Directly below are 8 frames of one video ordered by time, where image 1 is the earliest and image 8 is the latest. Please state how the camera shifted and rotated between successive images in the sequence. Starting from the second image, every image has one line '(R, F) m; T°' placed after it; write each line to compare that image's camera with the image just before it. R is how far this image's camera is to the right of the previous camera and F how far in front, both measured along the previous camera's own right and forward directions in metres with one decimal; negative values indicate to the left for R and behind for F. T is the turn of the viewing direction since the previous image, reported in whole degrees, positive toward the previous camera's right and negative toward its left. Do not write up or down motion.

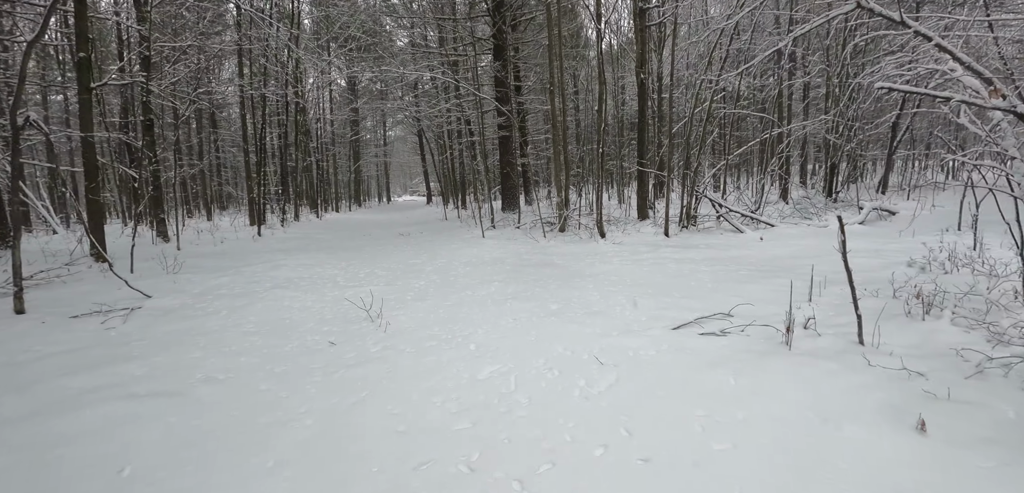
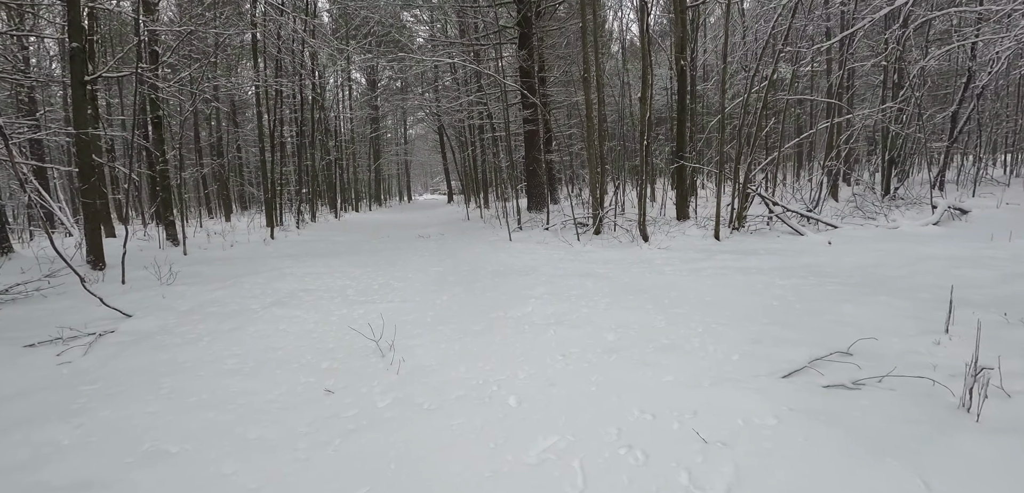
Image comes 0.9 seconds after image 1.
(-0.2, +1.3) m; -2°
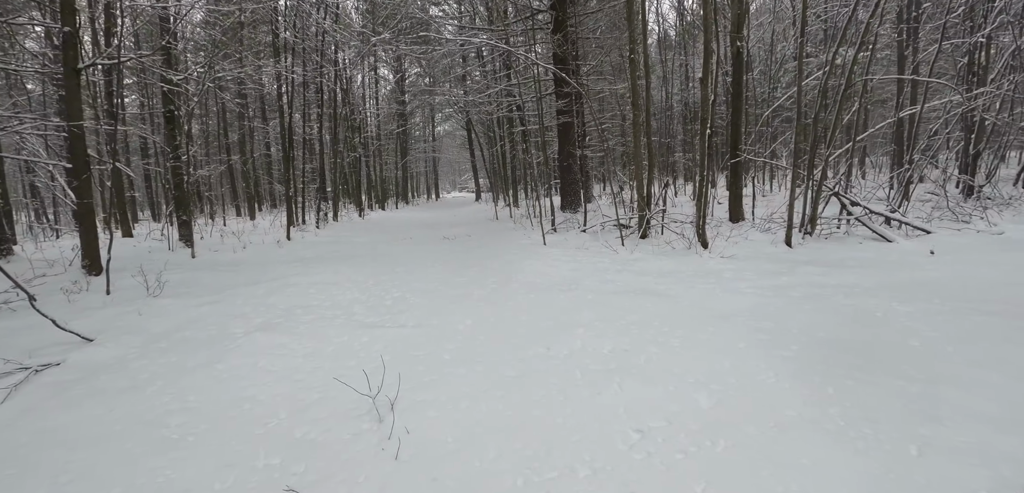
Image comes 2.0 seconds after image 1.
(-0.1, +1.4) m; -3°
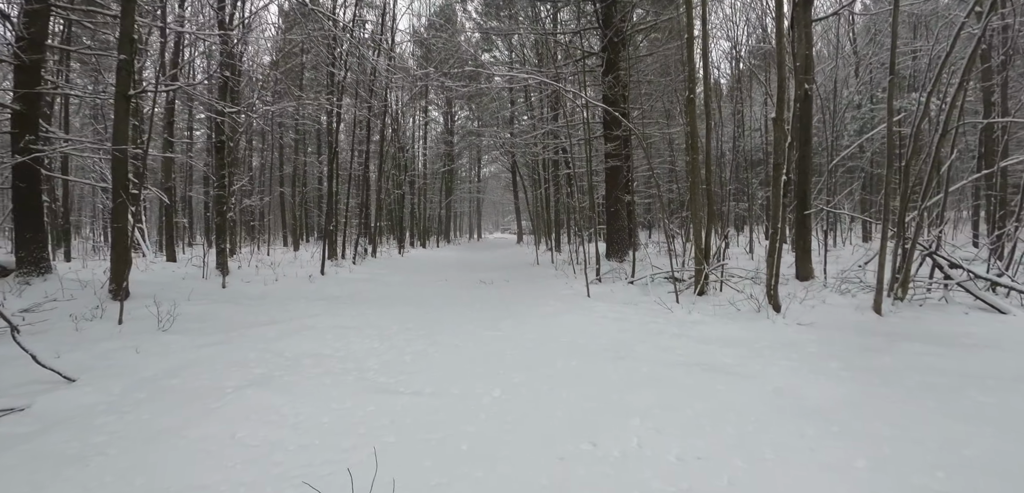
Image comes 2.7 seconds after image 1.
(0.0, +0.9) m; -4°
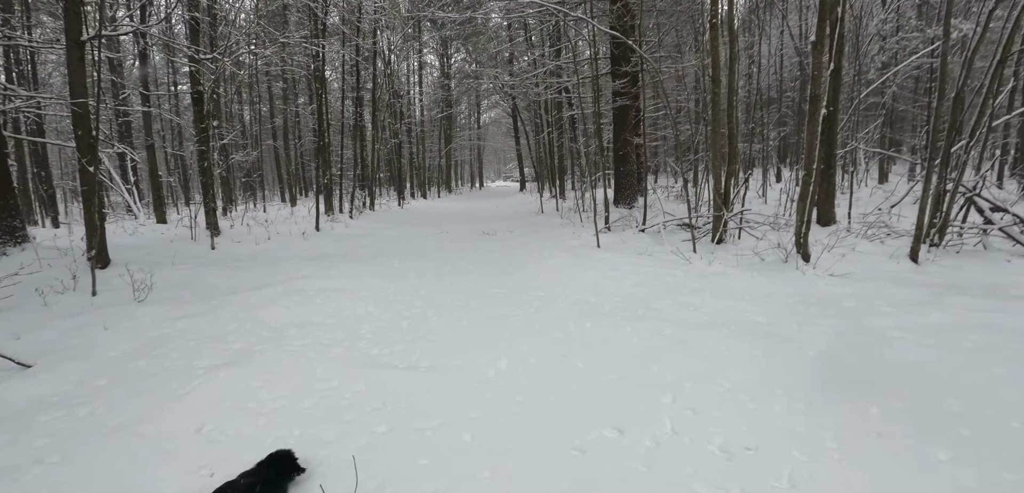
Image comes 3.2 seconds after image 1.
(0.0, +0.7) m; 0°
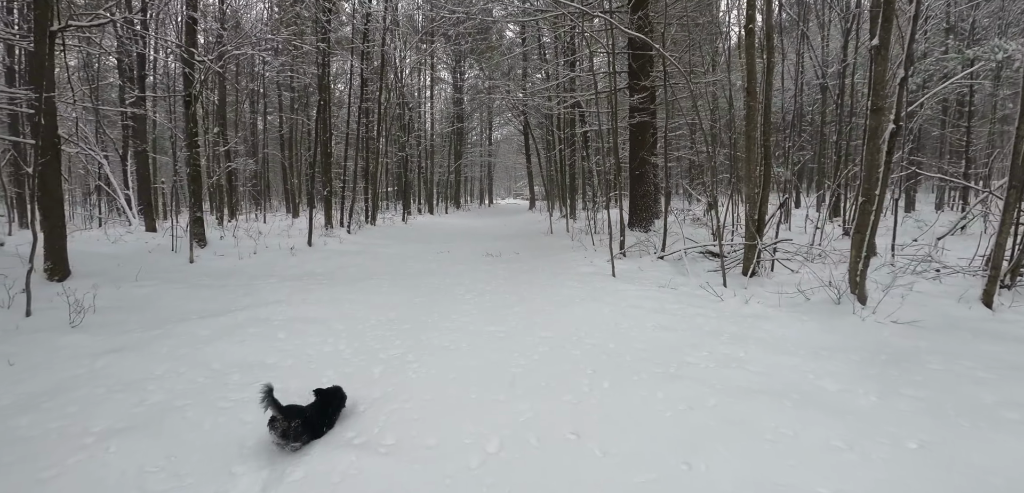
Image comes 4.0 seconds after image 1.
(+0.1, +1.1) m; -1°
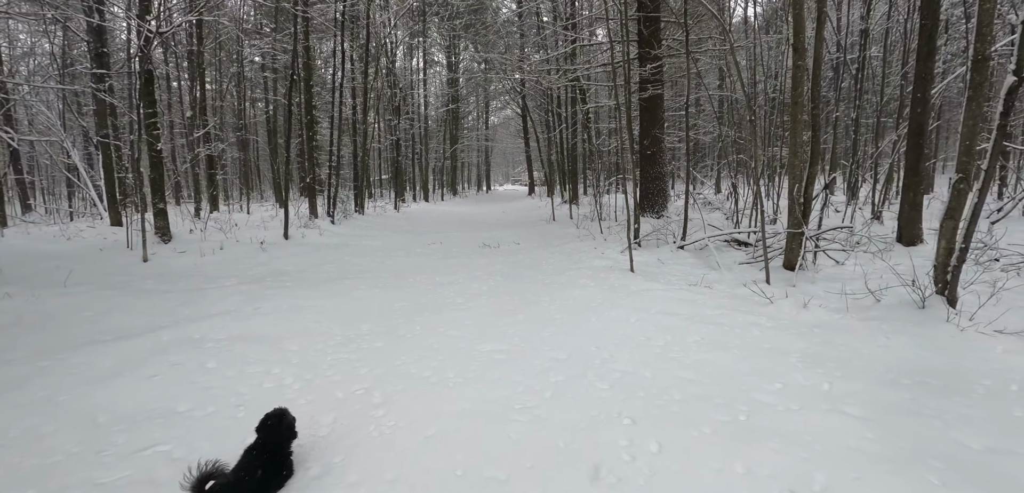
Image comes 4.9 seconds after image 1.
(0.0, +1.3) m; 0°
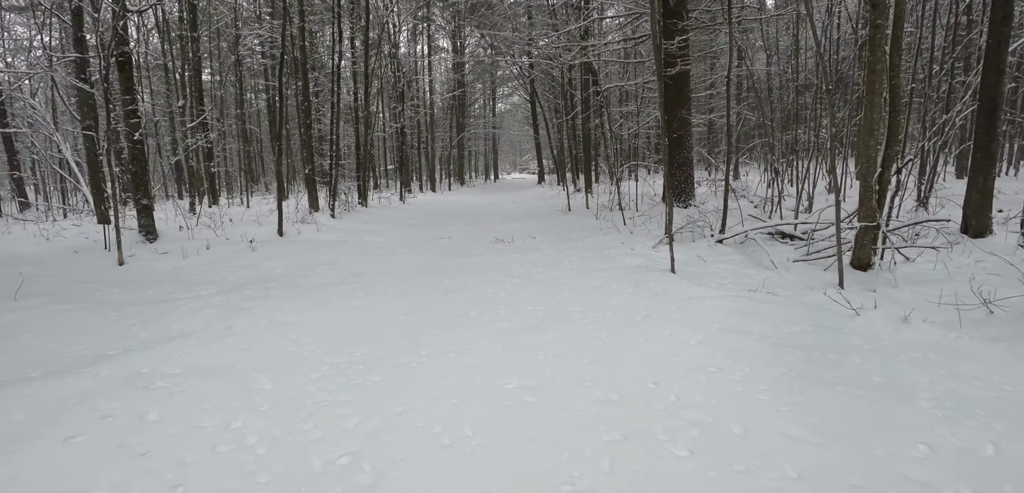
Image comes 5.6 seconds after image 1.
(-0.2, +1.0) m; -1°
